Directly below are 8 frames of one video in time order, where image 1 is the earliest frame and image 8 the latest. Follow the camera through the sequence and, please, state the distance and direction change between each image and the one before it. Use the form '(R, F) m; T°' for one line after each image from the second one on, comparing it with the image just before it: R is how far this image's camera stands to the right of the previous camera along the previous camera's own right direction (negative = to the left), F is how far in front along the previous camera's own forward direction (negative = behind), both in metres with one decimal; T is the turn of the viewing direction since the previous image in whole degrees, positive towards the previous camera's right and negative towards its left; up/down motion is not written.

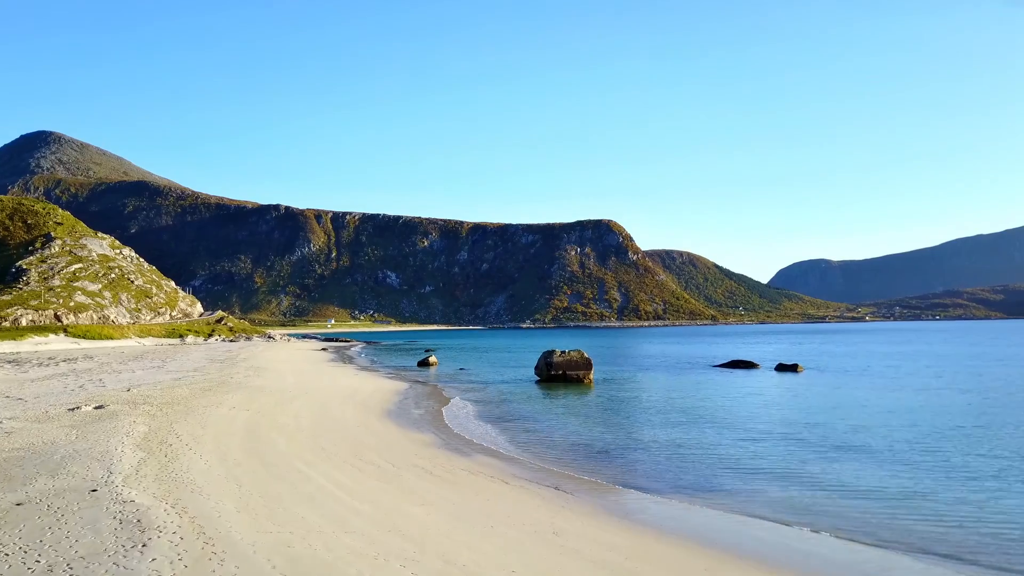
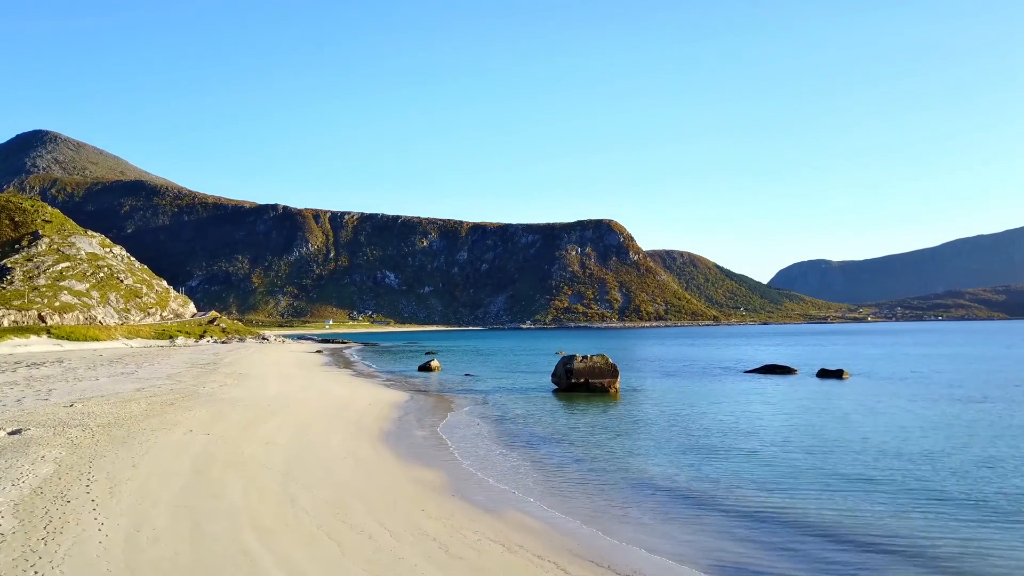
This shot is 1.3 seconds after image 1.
(-0.9, +4.9) m; 0°
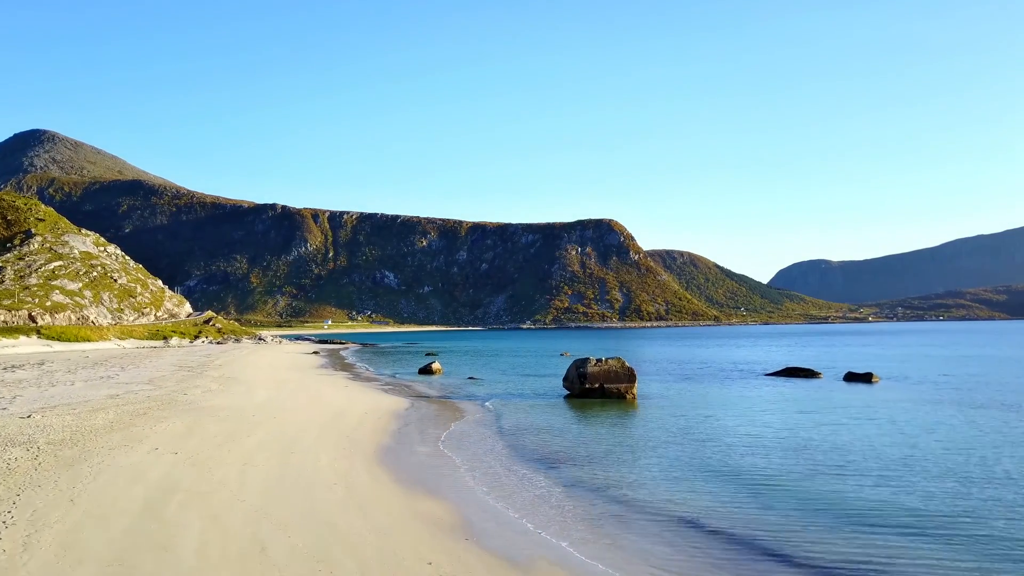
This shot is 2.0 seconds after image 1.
(-0.5, +2.7) m; 0°
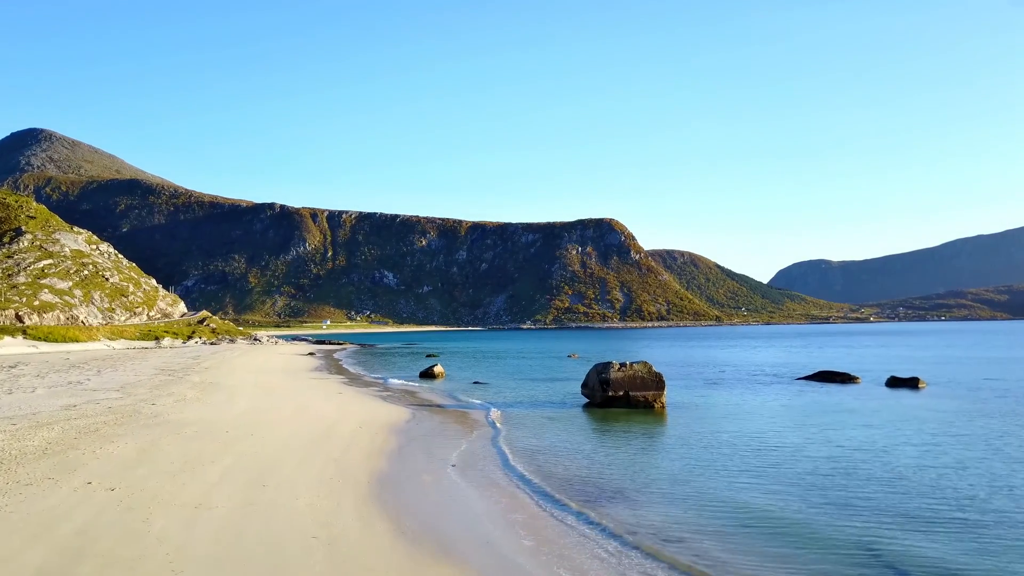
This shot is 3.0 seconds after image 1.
(-0.7, +3.5) m; 0°
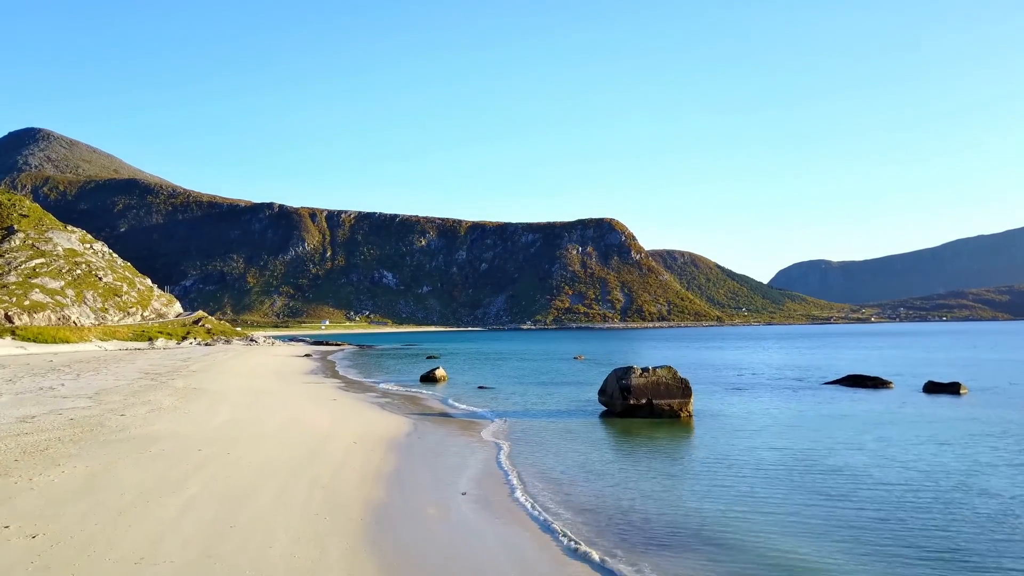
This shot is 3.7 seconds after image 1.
(-0.5, +2.7) m; 0°
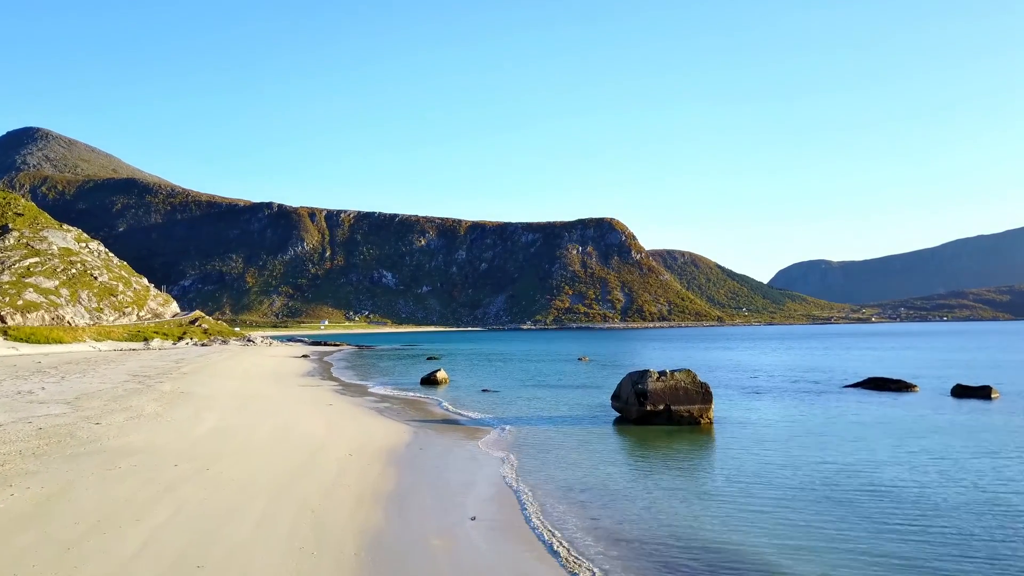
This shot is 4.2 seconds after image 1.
(-0.3, +1.8) m; 0°
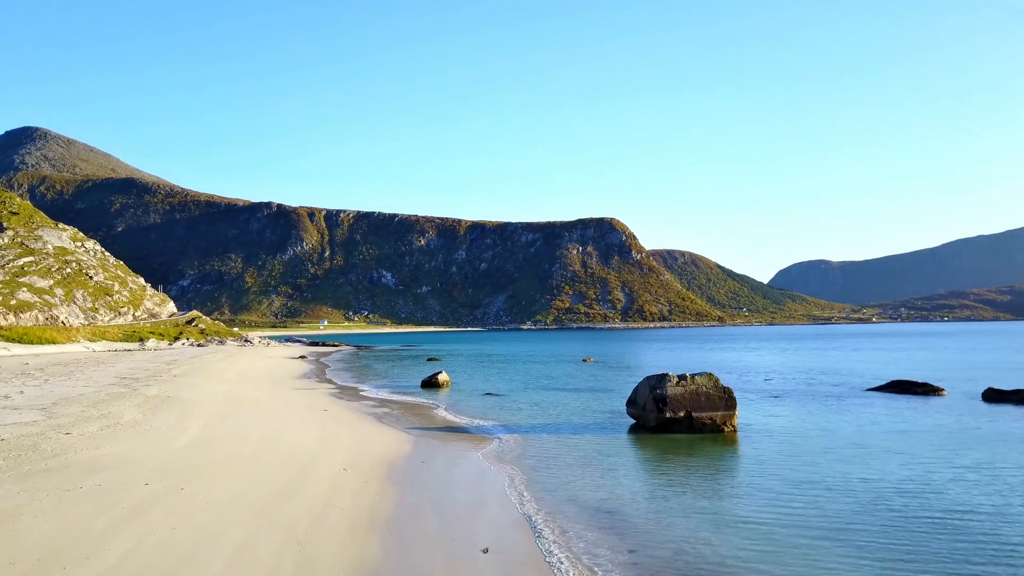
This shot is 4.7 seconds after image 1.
(-0.3, +1.8) m; 0°
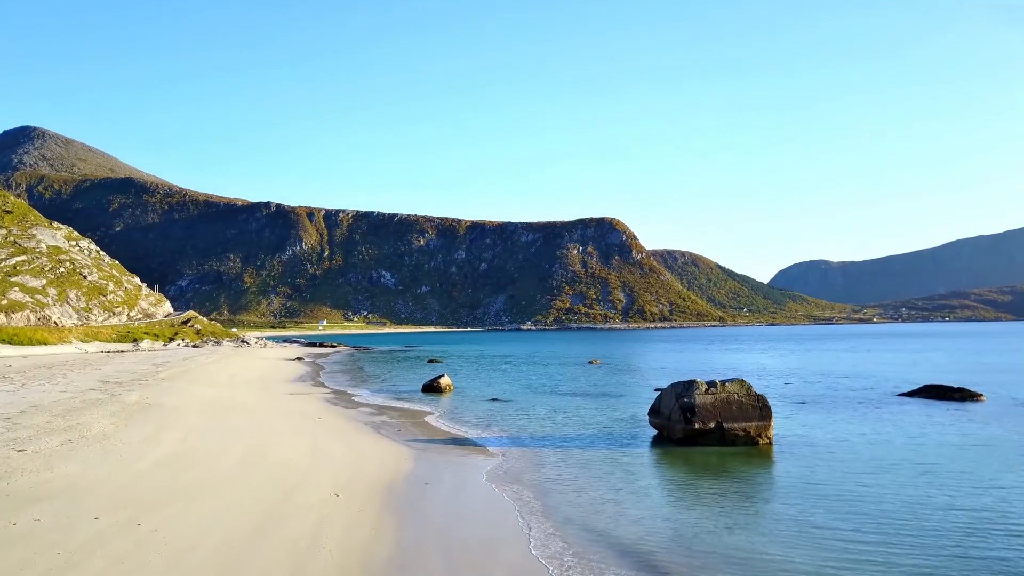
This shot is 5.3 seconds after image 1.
(-0.4, +2.2) m; 0°
